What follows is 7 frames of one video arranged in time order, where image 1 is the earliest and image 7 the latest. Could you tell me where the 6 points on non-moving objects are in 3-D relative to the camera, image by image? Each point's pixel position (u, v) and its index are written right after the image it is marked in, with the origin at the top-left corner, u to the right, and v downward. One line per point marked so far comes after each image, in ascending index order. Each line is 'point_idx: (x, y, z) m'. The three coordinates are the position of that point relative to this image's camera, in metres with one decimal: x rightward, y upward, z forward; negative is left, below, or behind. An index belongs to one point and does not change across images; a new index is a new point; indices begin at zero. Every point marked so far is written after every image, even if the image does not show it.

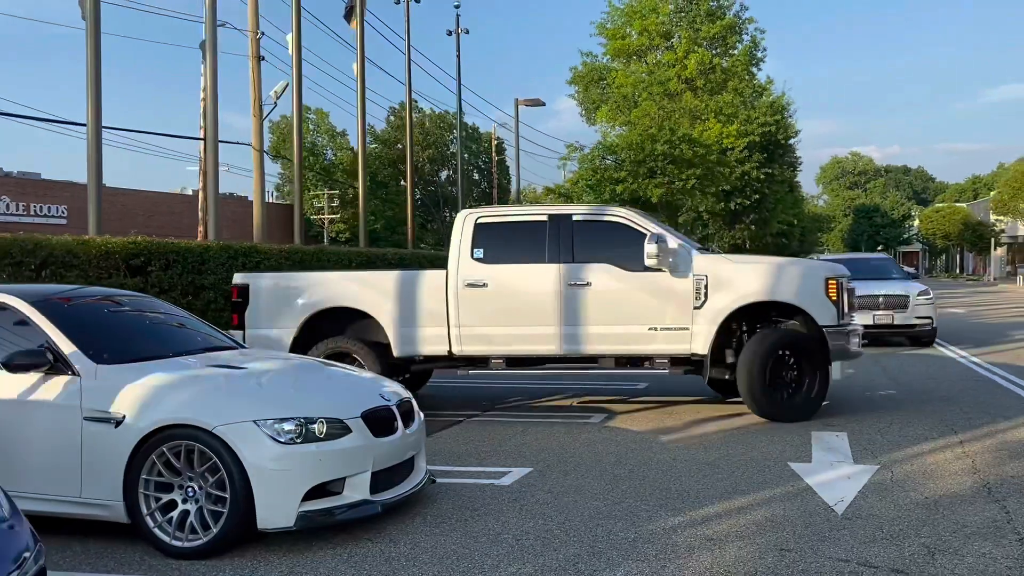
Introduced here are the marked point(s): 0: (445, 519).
0: (-0.4, -1.4, +5.3) m
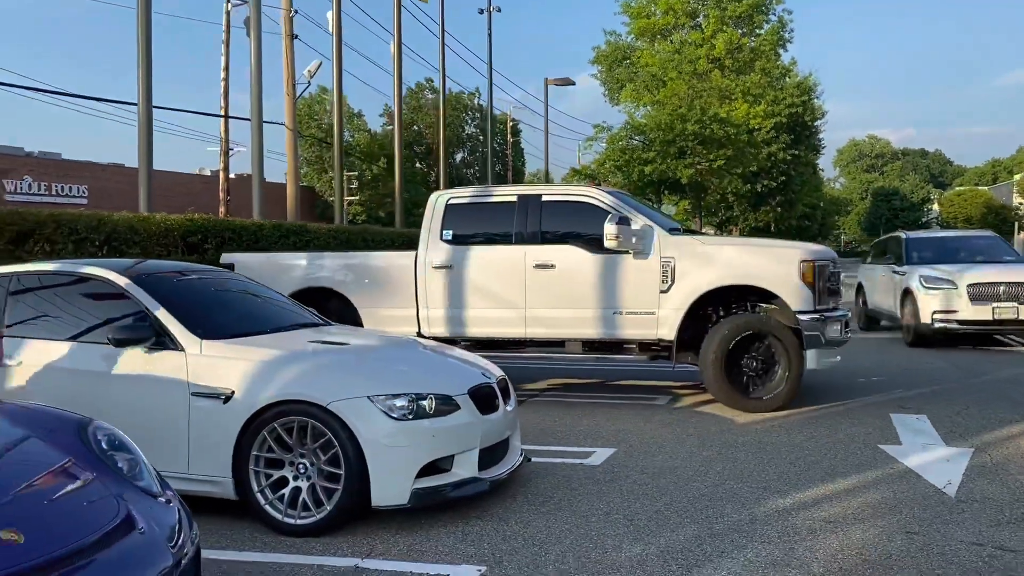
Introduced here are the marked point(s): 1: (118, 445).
0: (+0.2, -1.3, +5.2) m
1: (-1.6, -0.6, +3.3) m
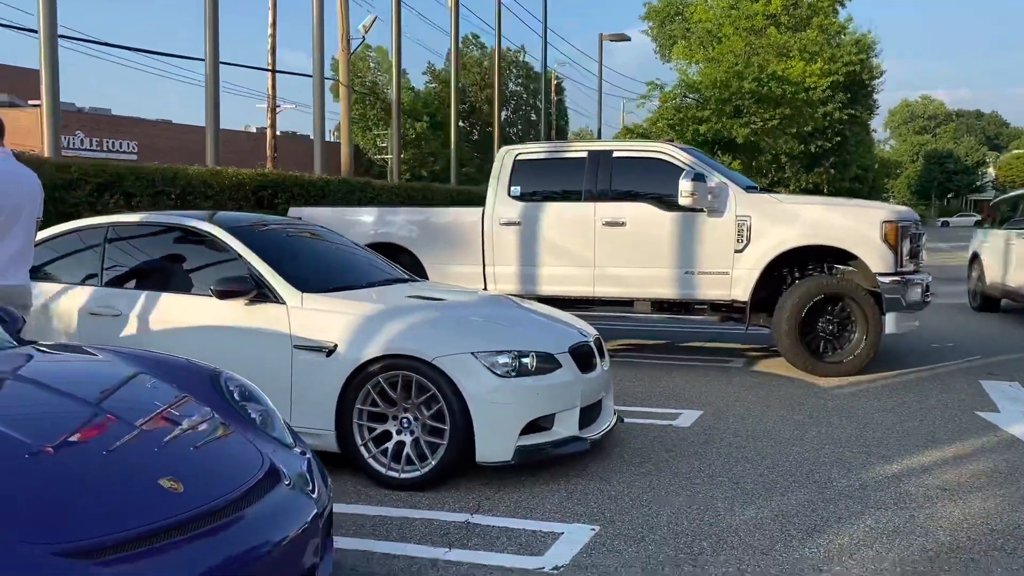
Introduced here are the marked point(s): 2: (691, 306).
0: (+0.8, -1.0, +5.2) m
1: (-1.1, -0.4, +3.2) m
2: (+1.7, -0.2, +8.5) m
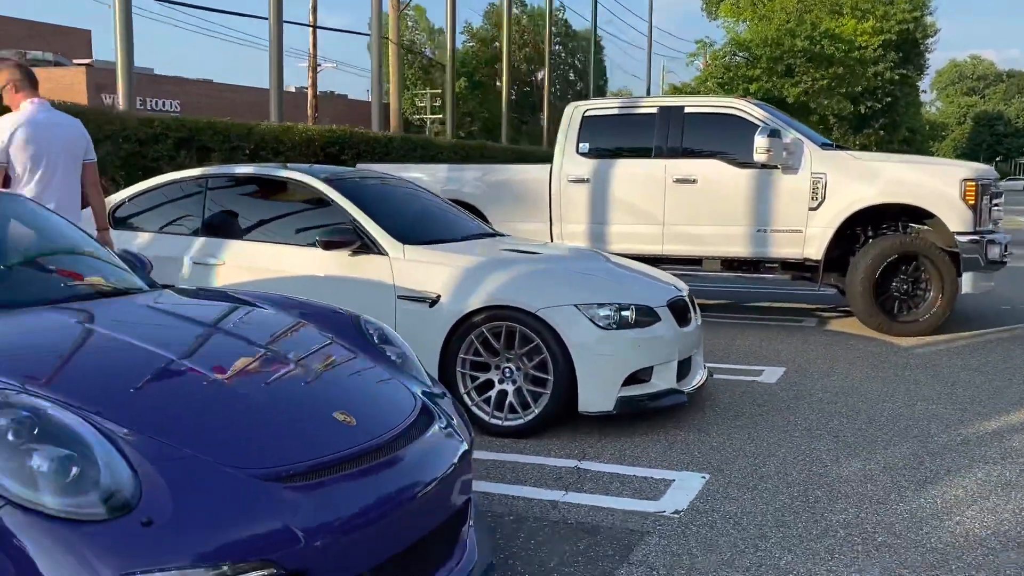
0: (+1.4, -0.7, +5.2) m
1: (-0.6, -0.2, +3.3) m
2: (+2.4, +0.2, +8.5) m
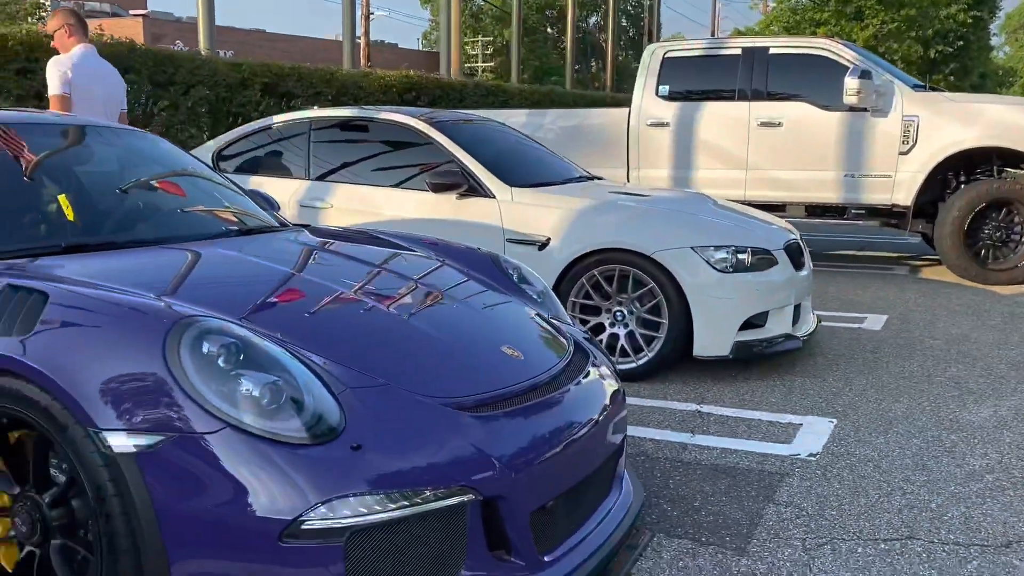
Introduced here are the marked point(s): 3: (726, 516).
0: (+2.0, -0.4, +5.1) m
1: (-0.1, +0.1, +3.3) m
2: (+3.2, +0.7, +8.3) m
3: (+0.8, -0.8, +3.0) m
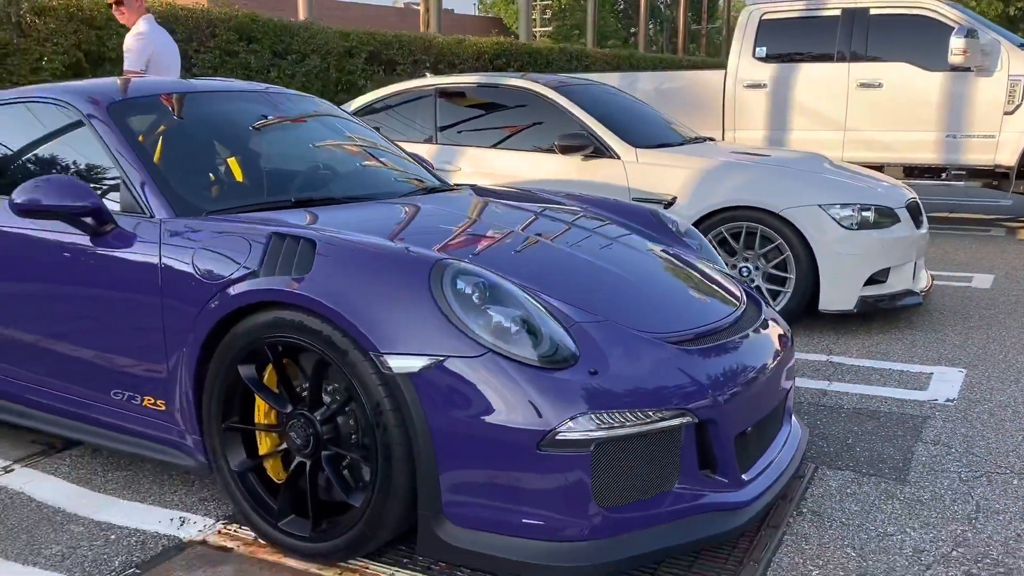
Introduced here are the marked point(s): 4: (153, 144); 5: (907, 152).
0: (+2.8, -0.2, +5.2) m
1: (+0.6, +0.3, +3.6) m
2: (+4.2, +1.1, +8.3) m
3: (+1.4, -0.6, +3.2) m
4: (-1.3, +0.5, +3.1) m
5: (+3.8, +1.3, +8.3) m
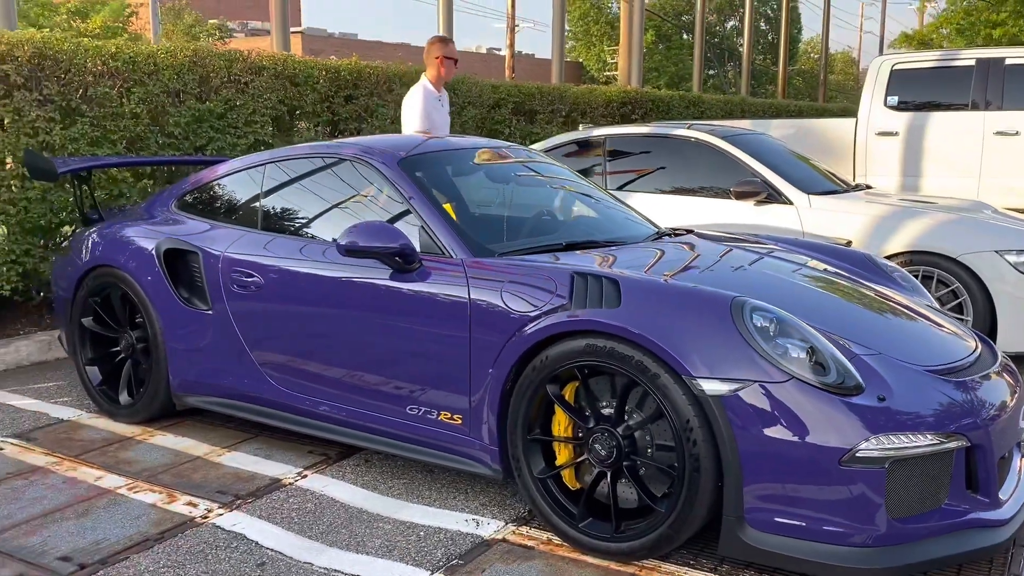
0: (+3.9, -0.4, +5.3) m
1: (+1.6, +0.1, +3.9) m
2: (+5.6, +0.7, +8.3) m
3: (+2.3, -0.8, +3.4) m
4: (-0.3, +0.4, +3.6) m
5: (+5.2, +0.9, +8.4) m
